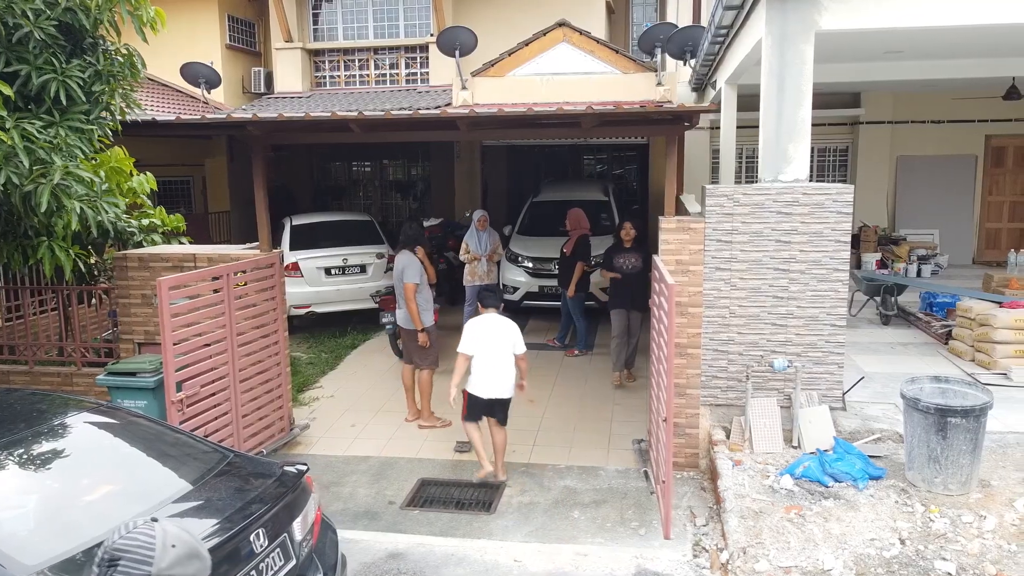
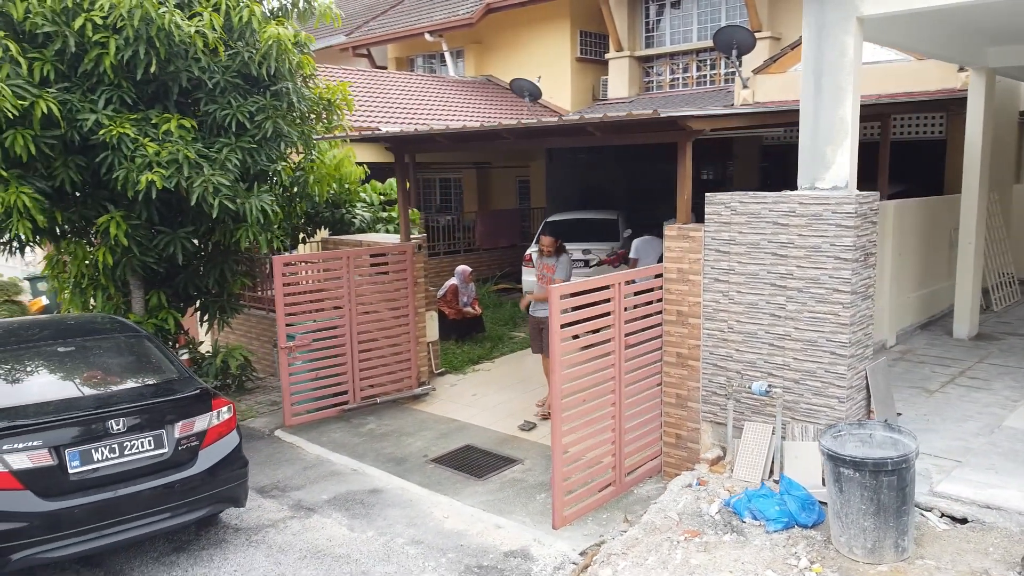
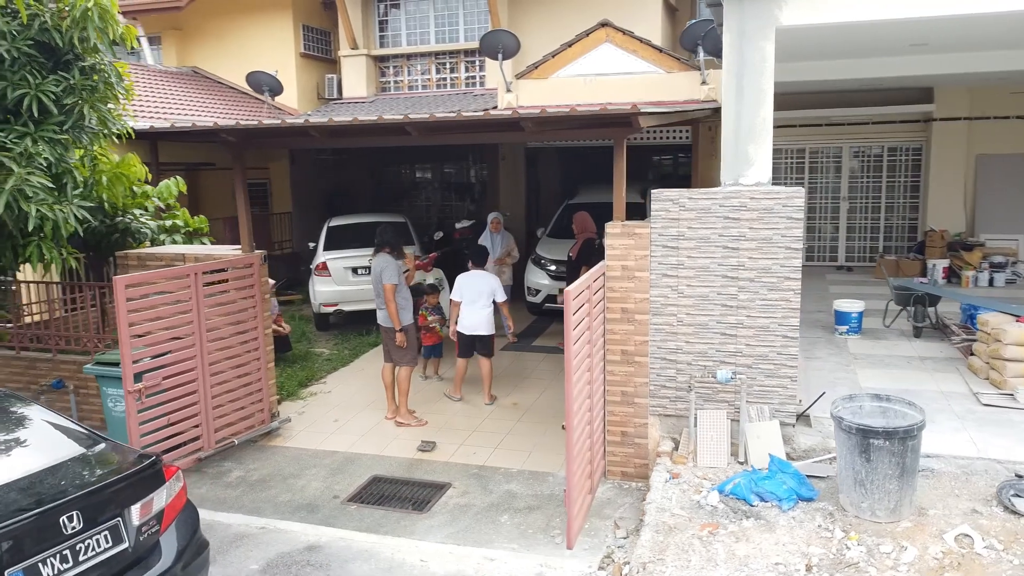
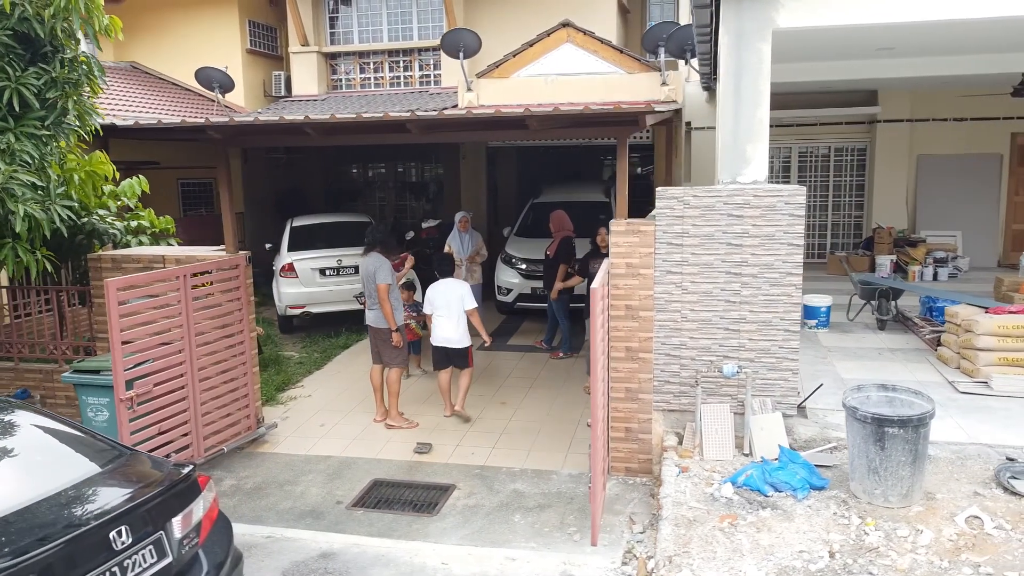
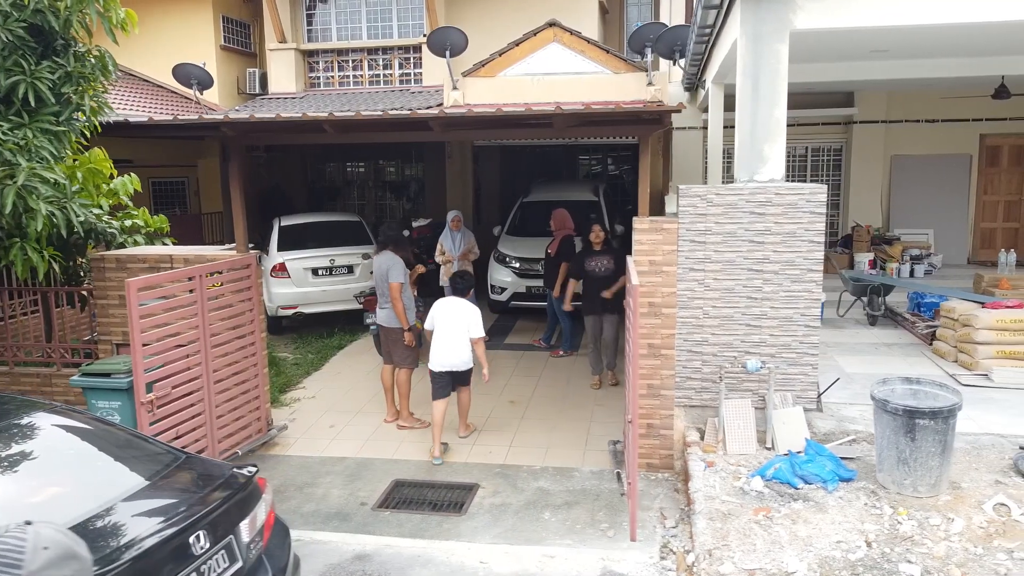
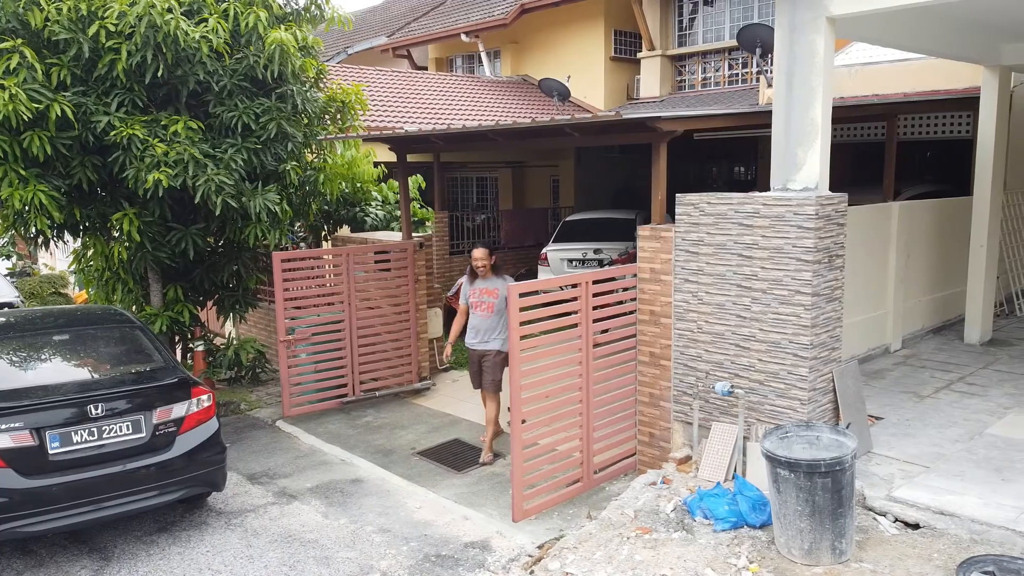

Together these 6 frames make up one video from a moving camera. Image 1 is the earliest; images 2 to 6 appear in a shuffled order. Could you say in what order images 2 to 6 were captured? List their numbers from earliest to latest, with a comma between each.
5, 4, 3, 2, 6
